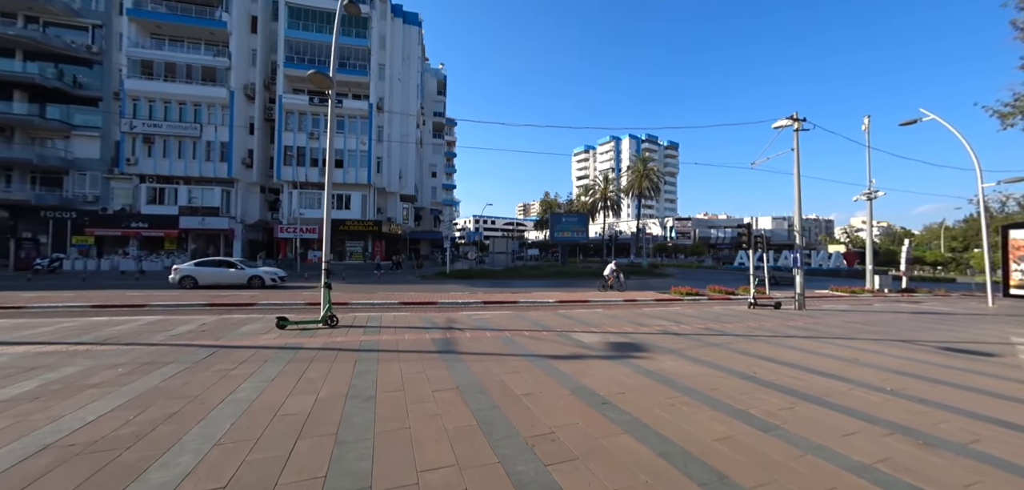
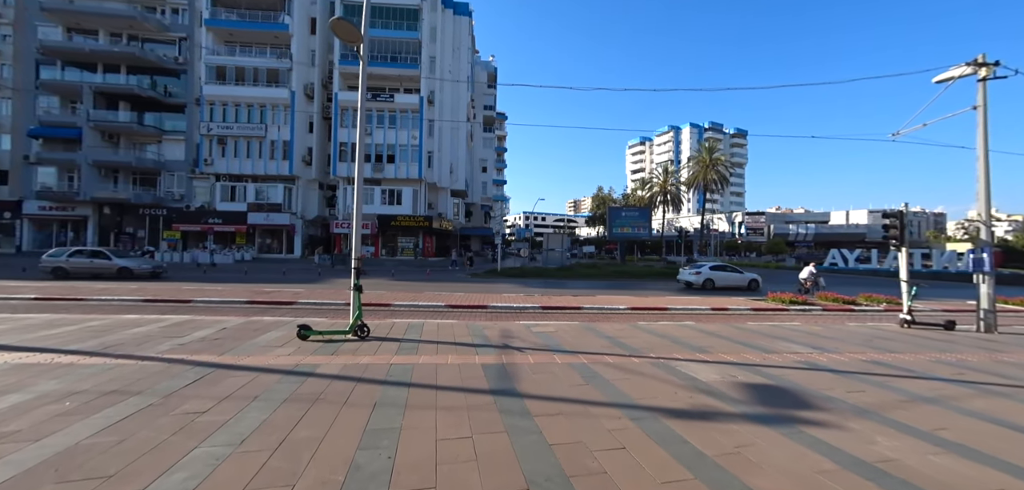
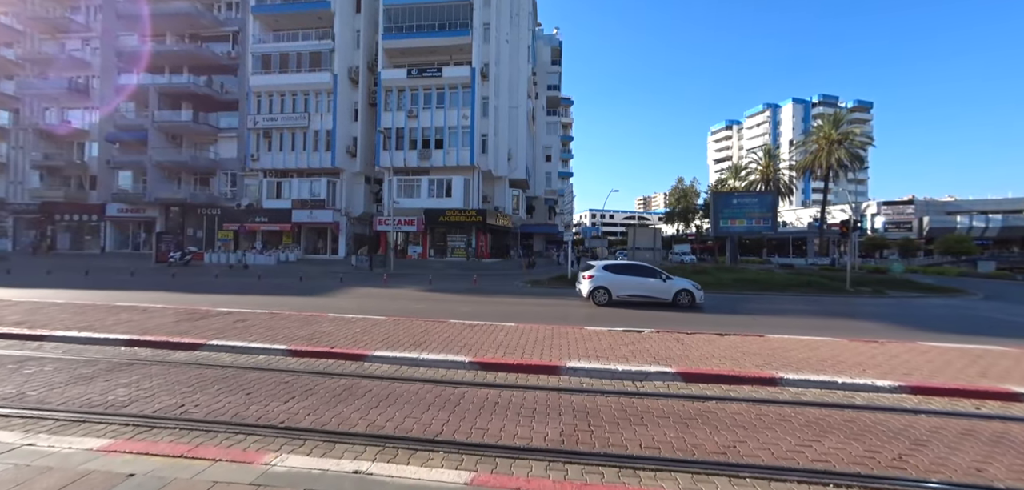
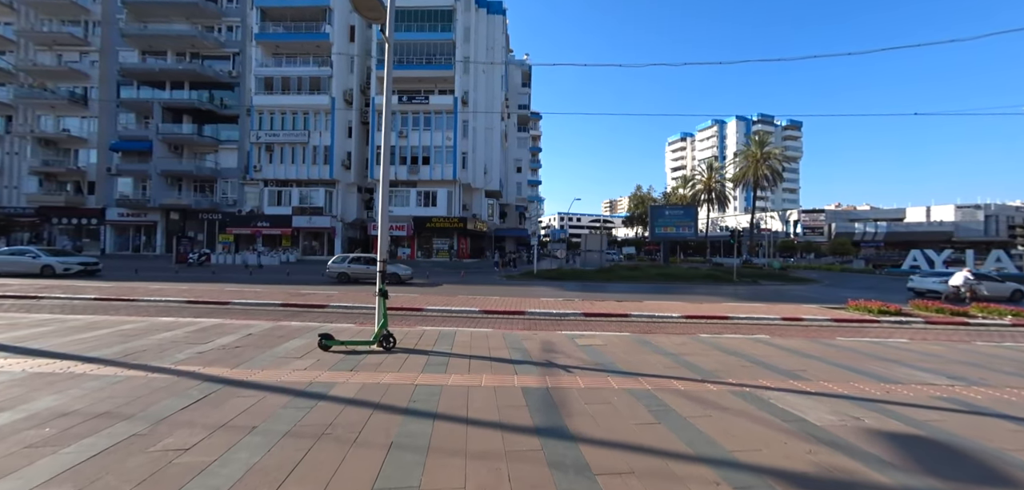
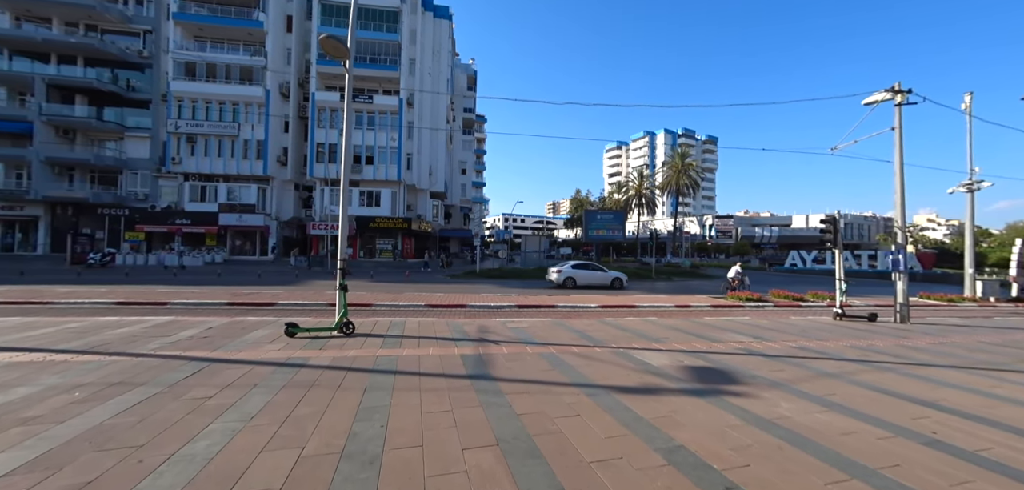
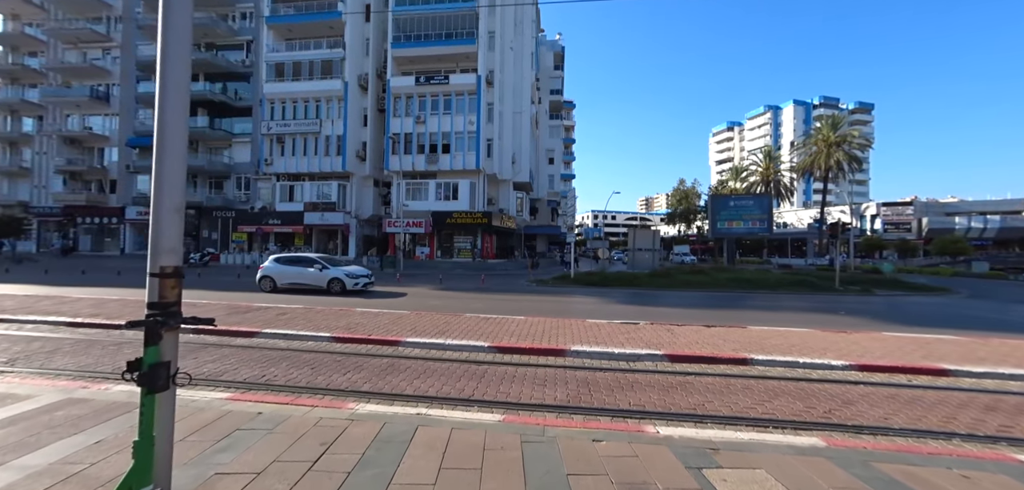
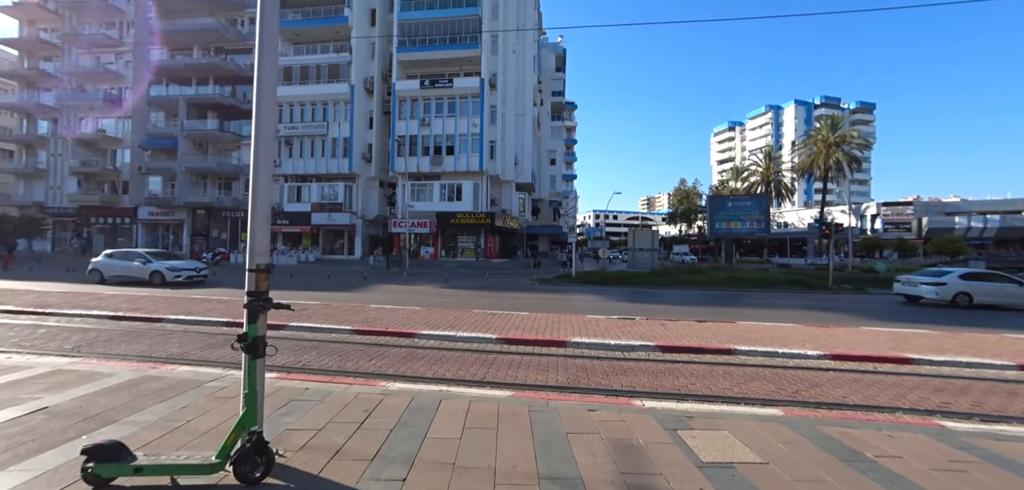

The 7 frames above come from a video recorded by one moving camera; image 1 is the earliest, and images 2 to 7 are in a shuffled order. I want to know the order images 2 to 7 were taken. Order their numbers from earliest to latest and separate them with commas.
5, 2, 4, 7, 6, 3
